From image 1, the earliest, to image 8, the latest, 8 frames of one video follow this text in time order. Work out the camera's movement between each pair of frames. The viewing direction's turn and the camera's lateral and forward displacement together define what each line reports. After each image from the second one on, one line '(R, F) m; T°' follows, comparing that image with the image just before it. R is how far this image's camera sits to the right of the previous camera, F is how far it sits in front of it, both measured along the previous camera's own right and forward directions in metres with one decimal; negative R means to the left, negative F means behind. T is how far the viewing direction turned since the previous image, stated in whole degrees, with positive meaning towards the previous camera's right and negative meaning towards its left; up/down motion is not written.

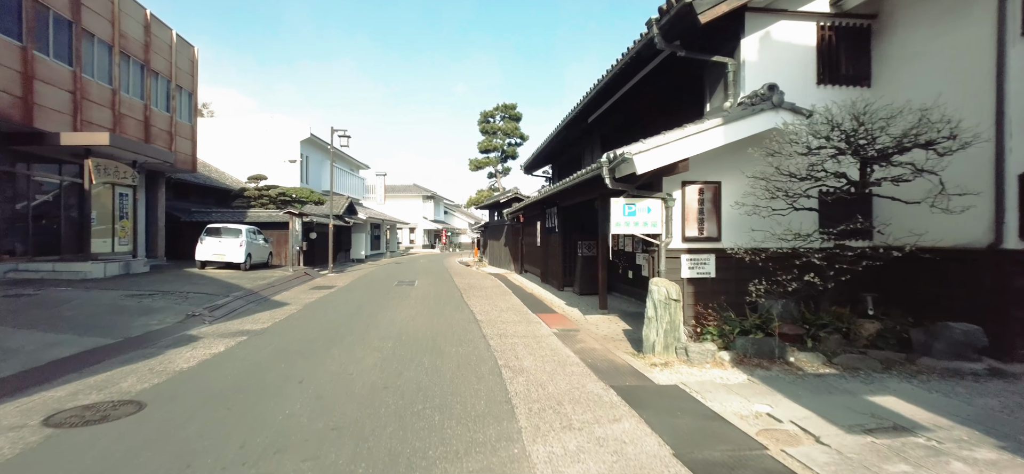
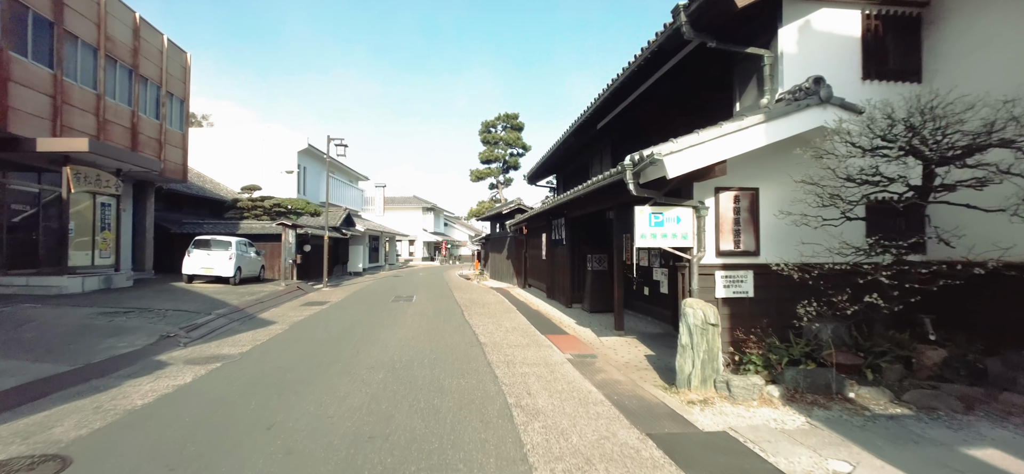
(-0.1, +0.8) m; 0°
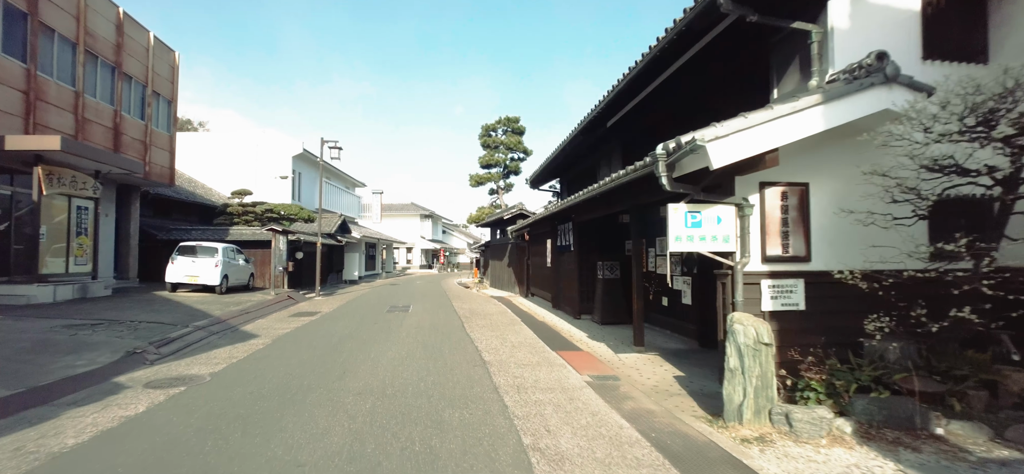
(-0.1, +0.8) m; 0°
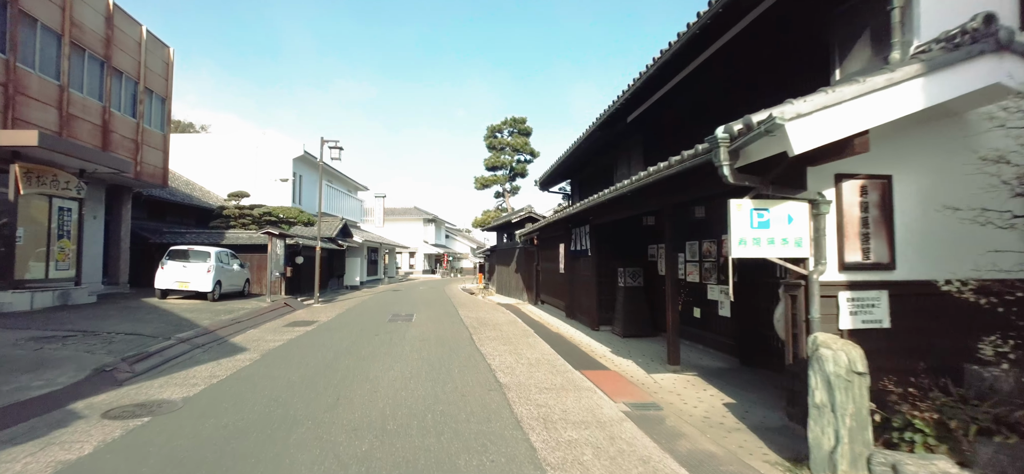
(-0.2, +0.8) m; 0°
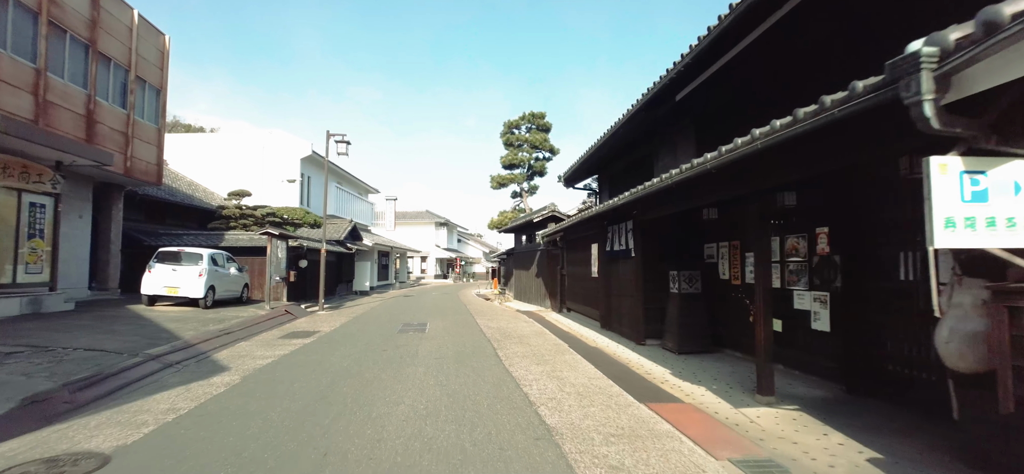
(-0.4, +1.3) m; -1°
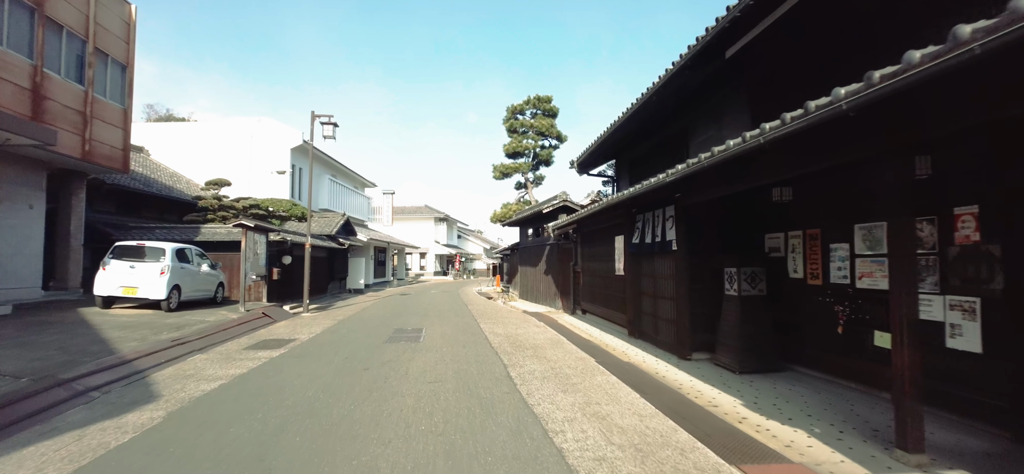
(-0.2, +1.5) m; 0°
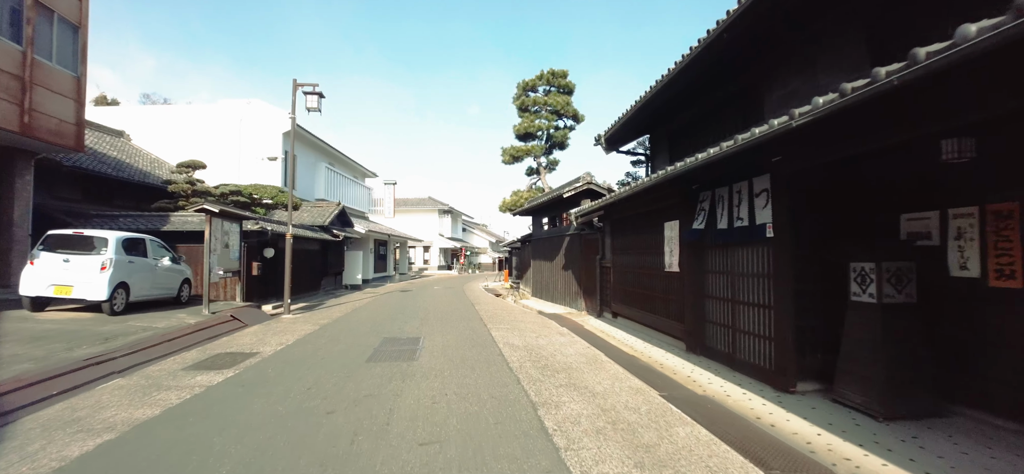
(-0.3, +1.8) m; -1°
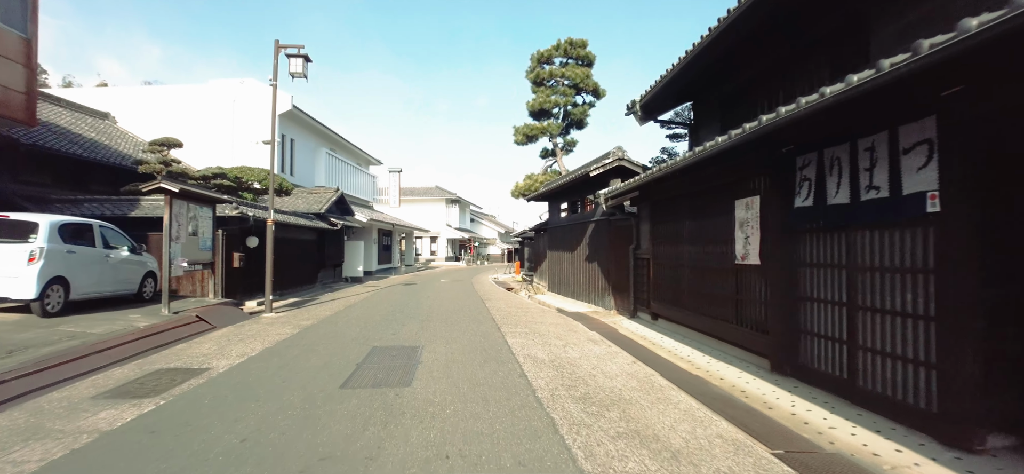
(-0.2, +1.6) m; -1°
